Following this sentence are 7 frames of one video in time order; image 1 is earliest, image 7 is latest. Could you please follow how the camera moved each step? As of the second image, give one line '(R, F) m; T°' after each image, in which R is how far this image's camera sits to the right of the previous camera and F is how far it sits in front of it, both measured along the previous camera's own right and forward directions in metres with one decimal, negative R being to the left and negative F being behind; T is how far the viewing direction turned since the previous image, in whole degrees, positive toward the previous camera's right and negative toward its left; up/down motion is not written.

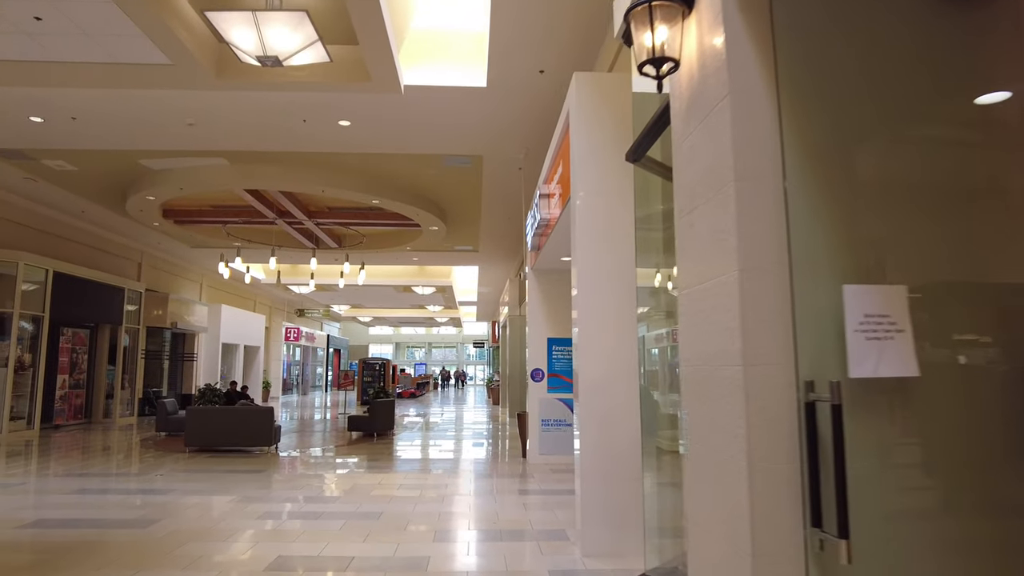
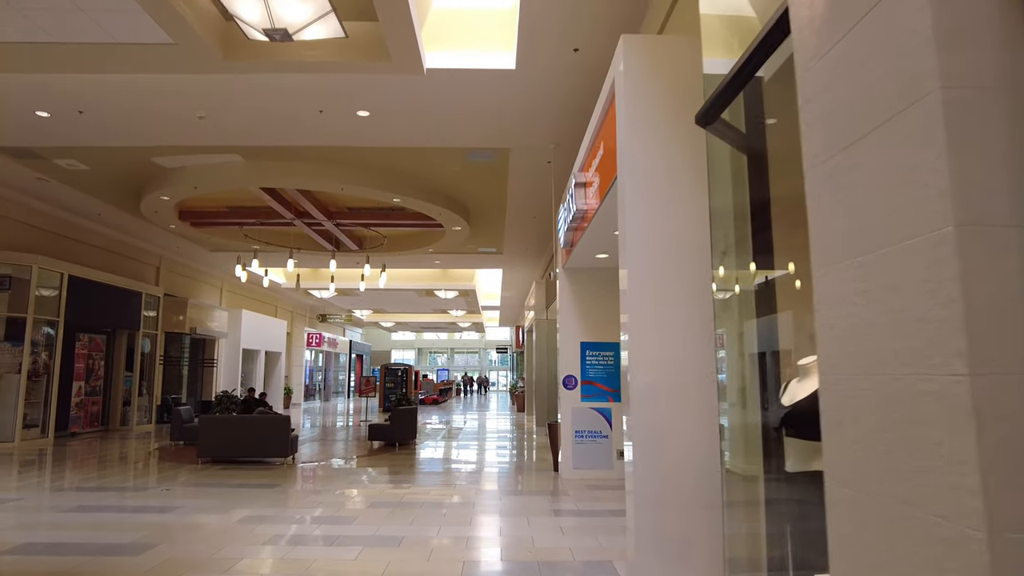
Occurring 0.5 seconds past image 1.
(-0.1, +0.6) m; -2°
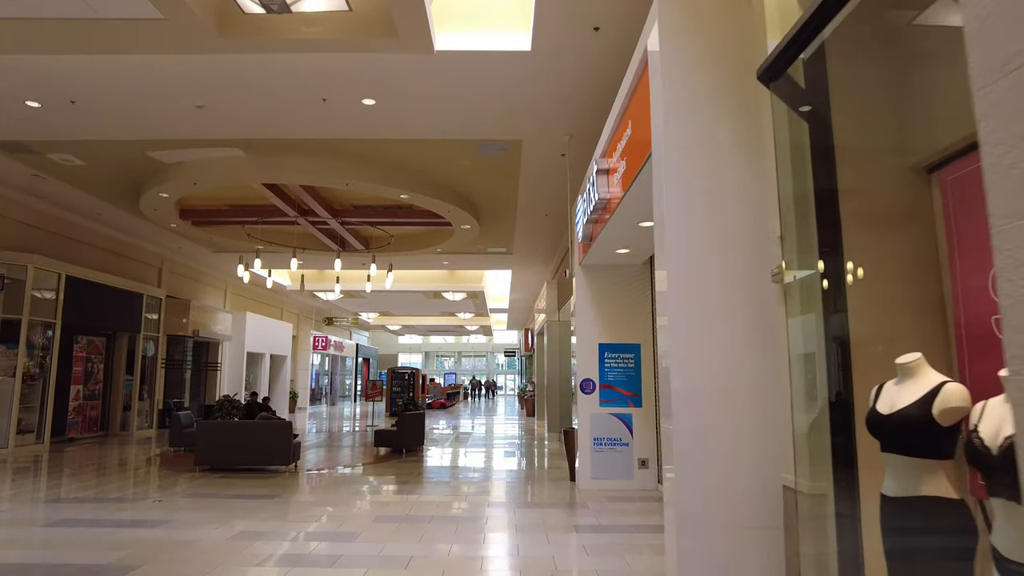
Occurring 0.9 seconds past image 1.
(-0.1, +0.4) m; -1°
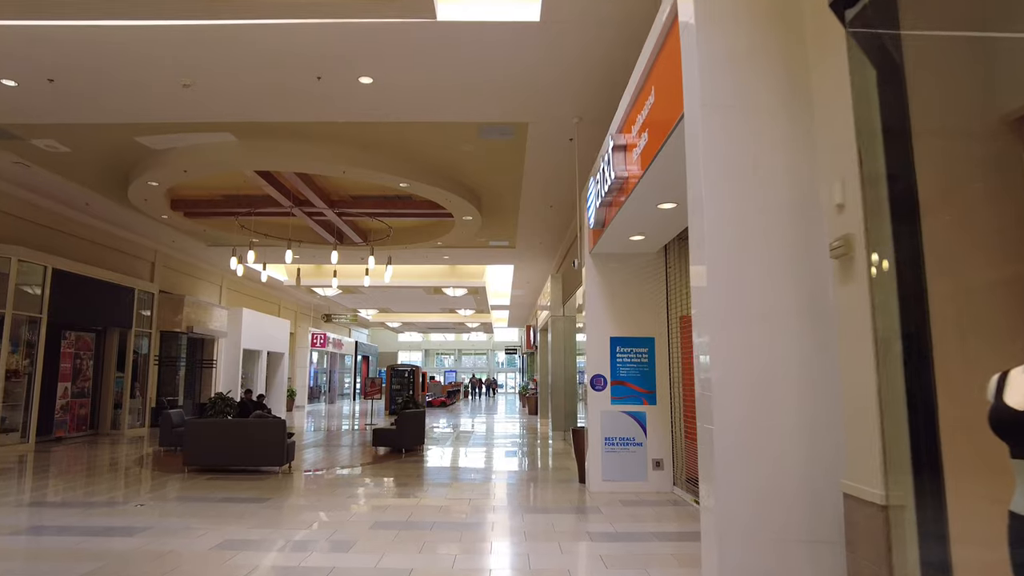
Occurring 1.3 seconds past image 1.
(-0.1, +0.4) m; 0°
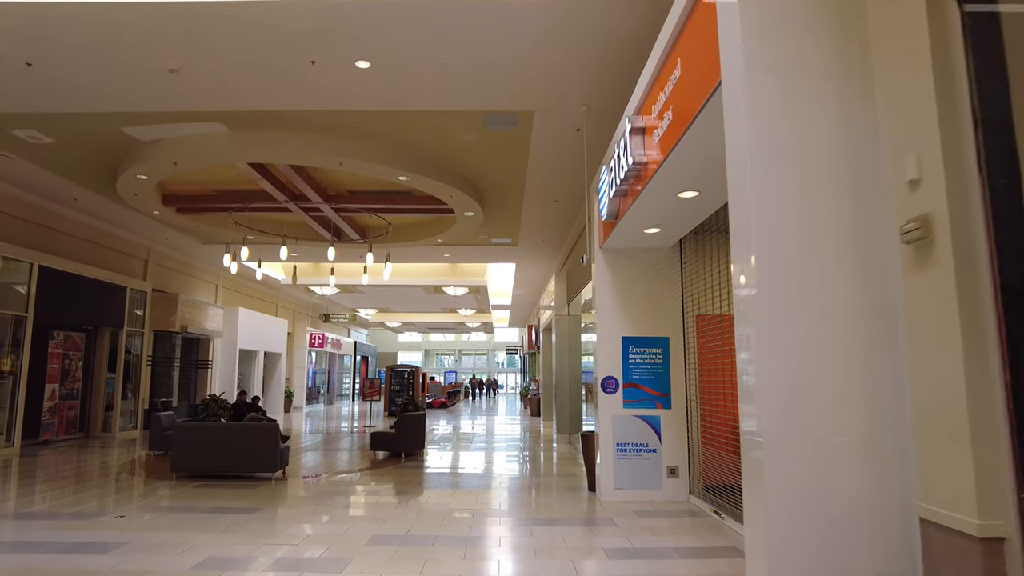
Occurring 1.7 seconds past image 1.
(-0.1, +0.4) m; 0°
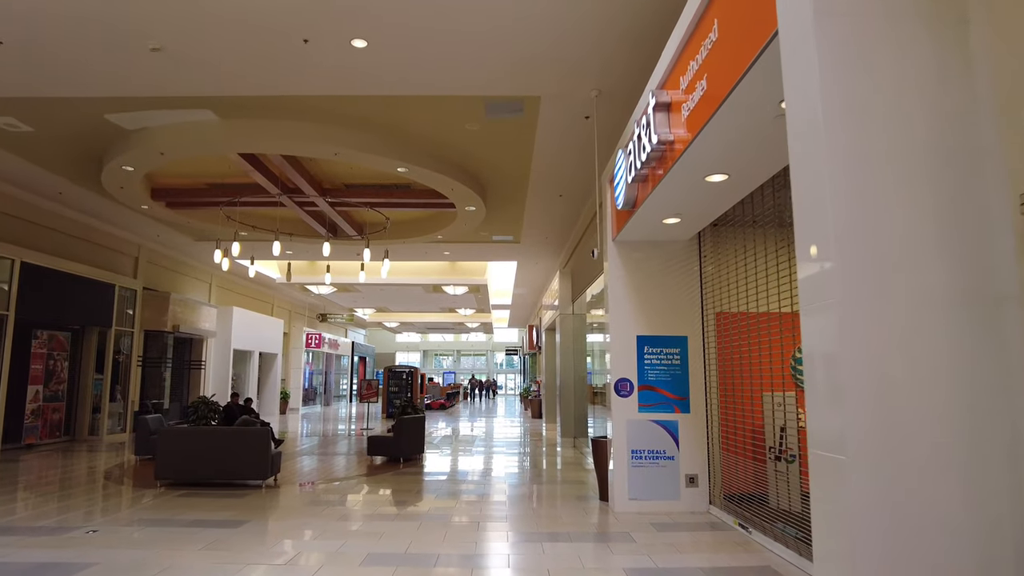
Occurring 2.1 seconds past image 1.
(-0.1, +0.4) m; 0°
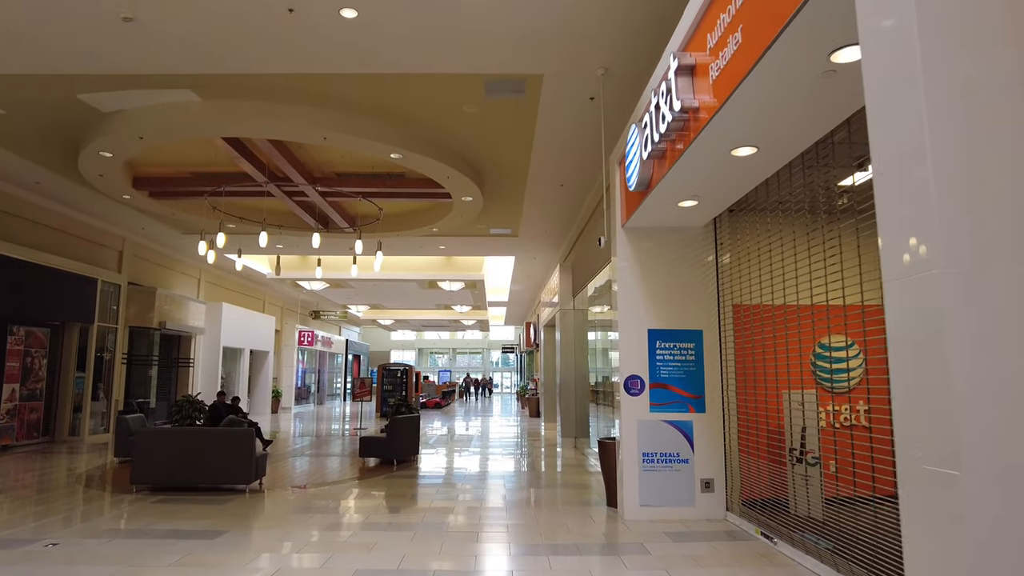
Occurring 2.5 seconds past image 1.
(-0.1, +0.4) m; 0°
